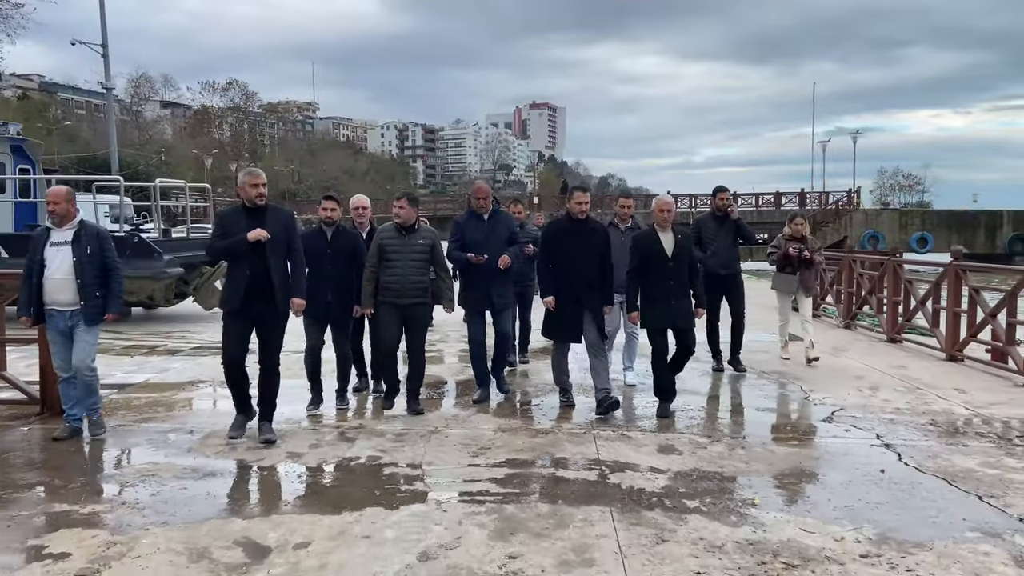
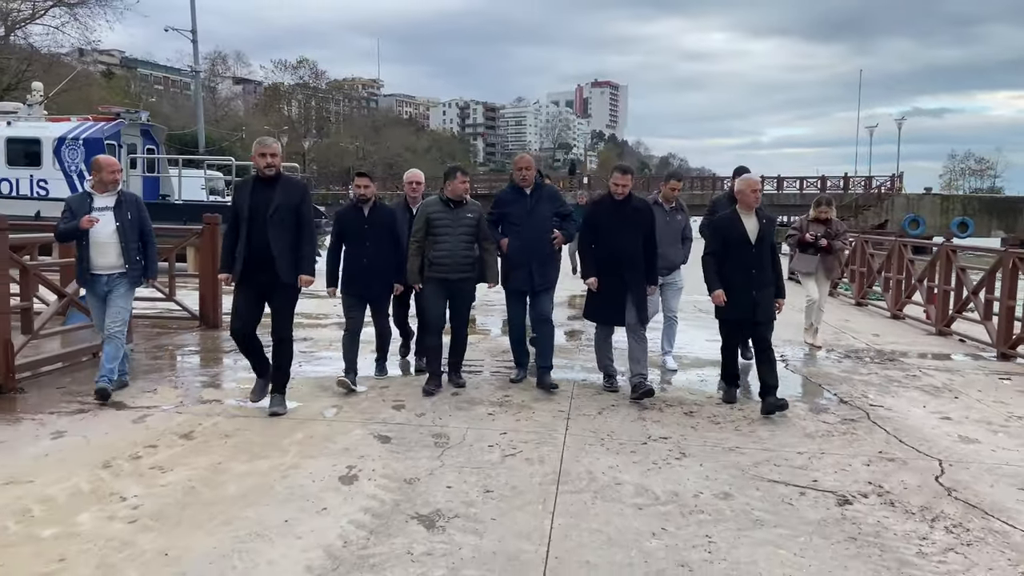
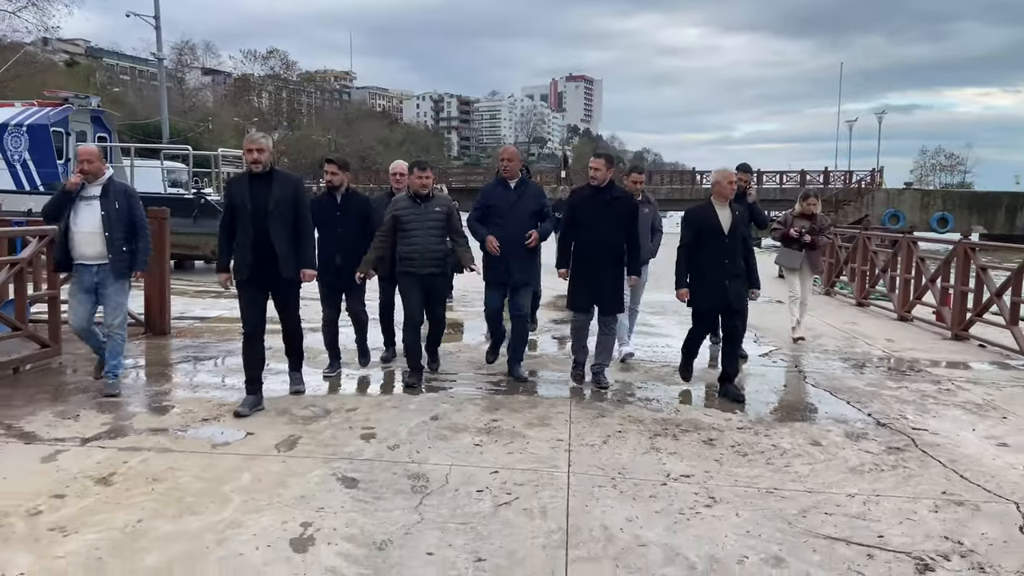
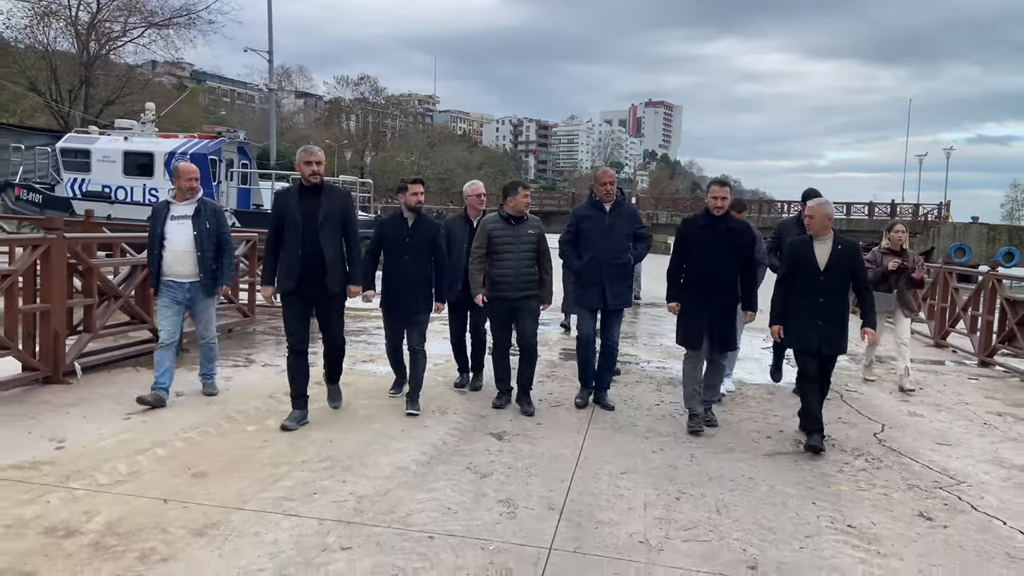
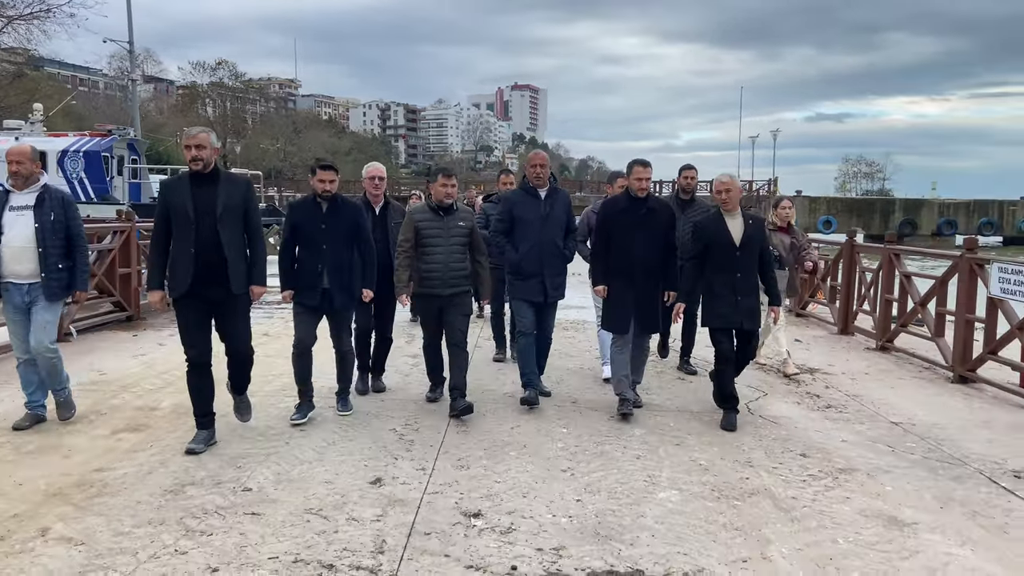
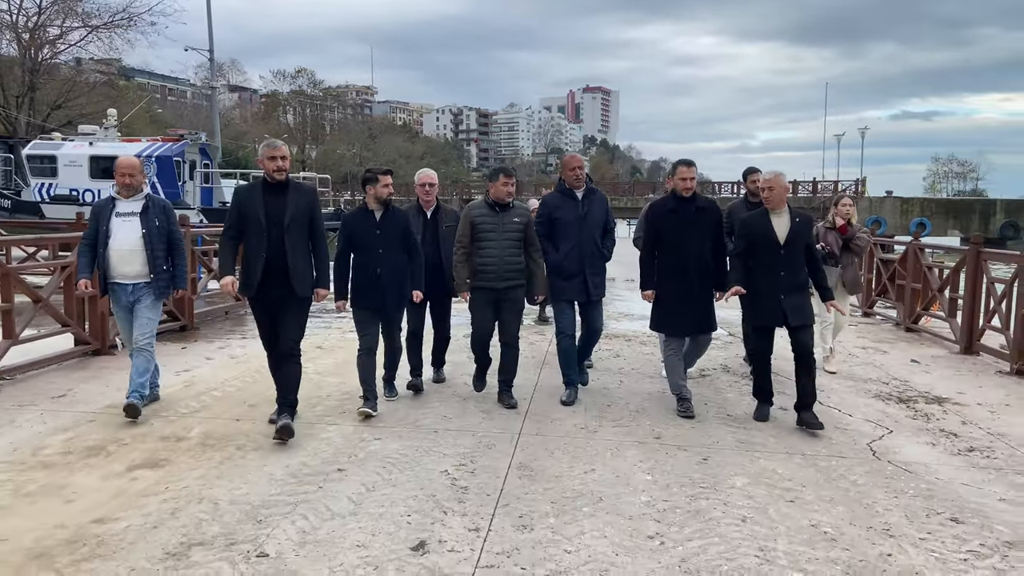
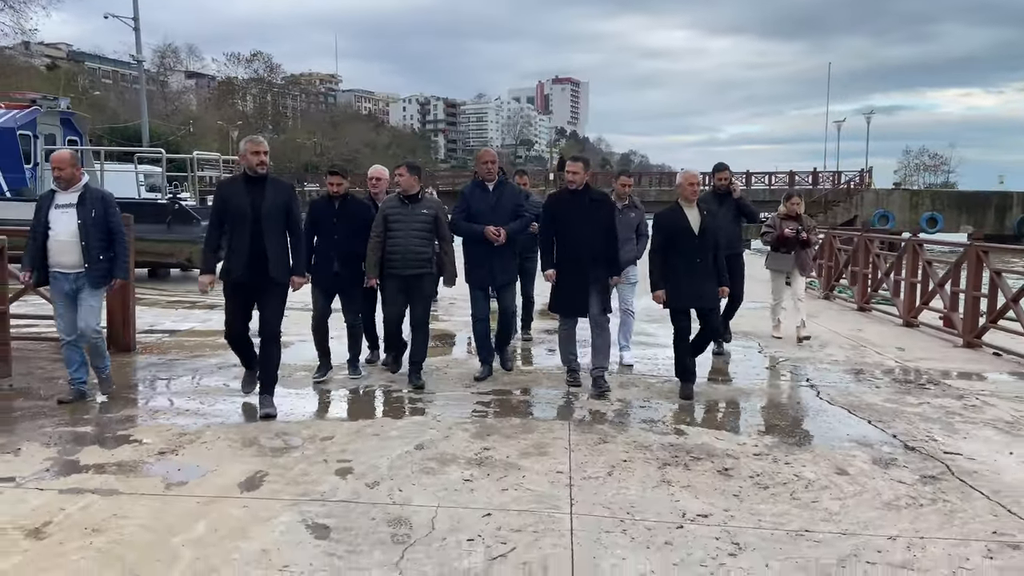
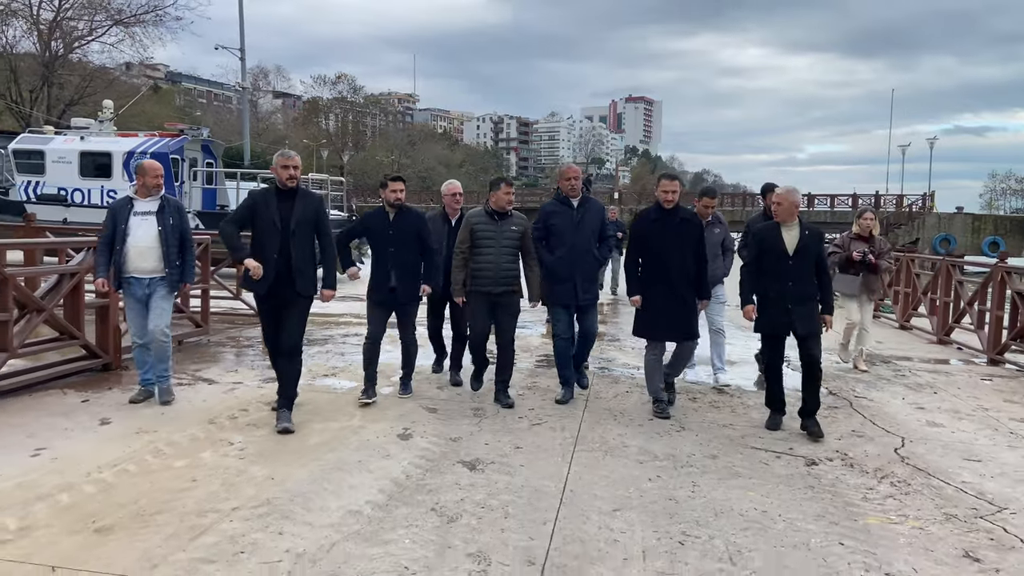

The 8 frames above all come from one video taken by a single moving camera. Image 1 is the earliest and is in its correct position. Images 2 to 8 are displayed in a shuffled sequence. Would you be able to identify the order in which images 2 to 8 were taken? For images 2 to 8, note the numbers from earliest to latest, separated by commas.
7, 3, 2, 8, 4, 6, 5
